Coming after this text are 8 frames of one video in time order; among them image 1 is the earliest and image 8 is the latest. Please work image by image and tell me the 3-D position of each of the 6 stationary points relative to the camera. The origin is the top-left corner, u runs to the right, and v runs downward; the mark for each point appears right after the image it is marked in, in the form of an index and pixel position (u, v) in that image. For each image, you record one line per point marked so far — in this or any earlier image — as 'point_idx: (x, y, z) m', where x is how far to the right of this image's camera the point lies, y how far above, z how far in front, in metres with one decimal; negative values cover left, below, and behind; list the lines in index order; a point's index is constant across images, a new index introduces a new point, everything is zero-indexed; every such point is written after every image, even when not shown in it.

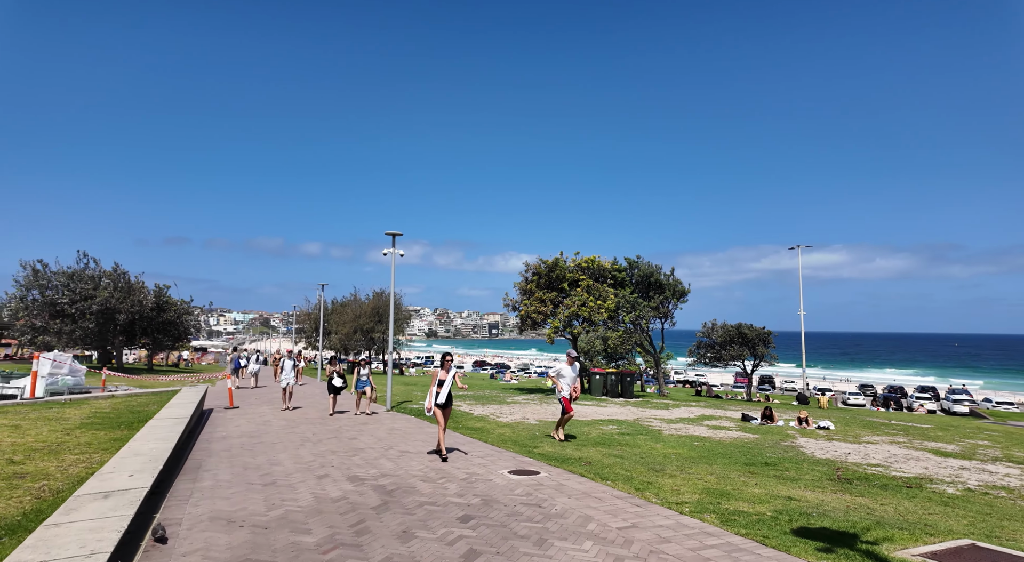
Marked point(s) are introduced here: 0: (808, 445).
0: (+5.5, -3.1, +11.8) m
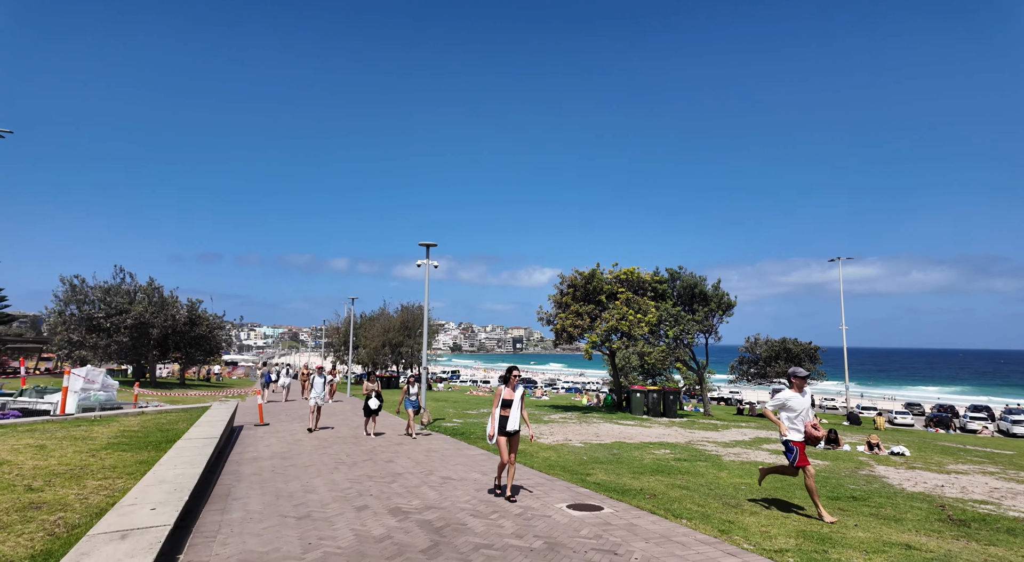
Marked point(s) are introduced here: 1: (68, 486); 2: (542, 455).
0: (+6.3, -3.3, +10.7) m
1: (-5.3, -2.5, +7.7) m
2: (+0.6, -3.4, +12.5) m
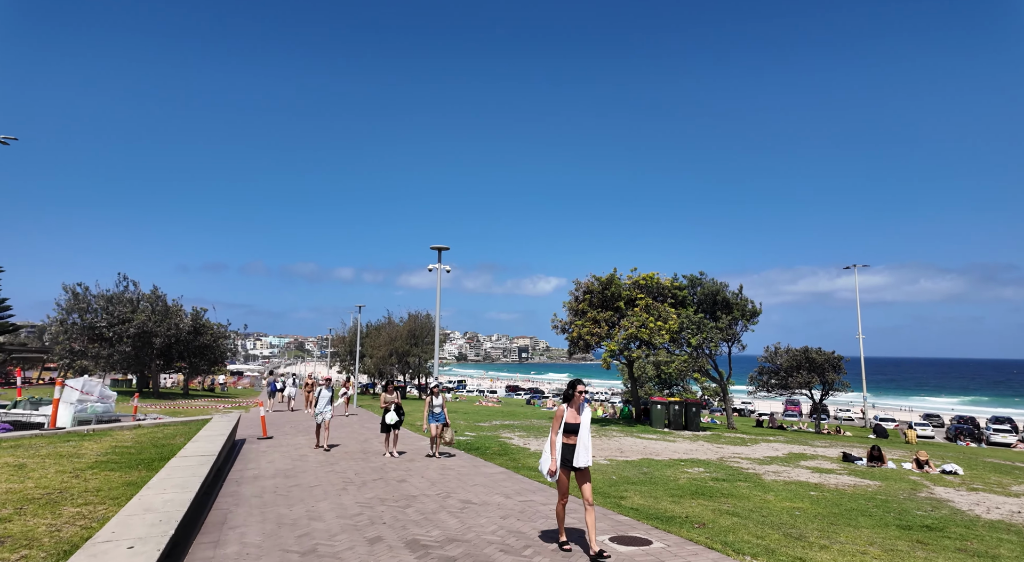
0: (+6.7, -3.3, +9.6) m
1: (-5.0, -2.5, +6.7) m
2: (+1.0, -3.5, +11.6) m
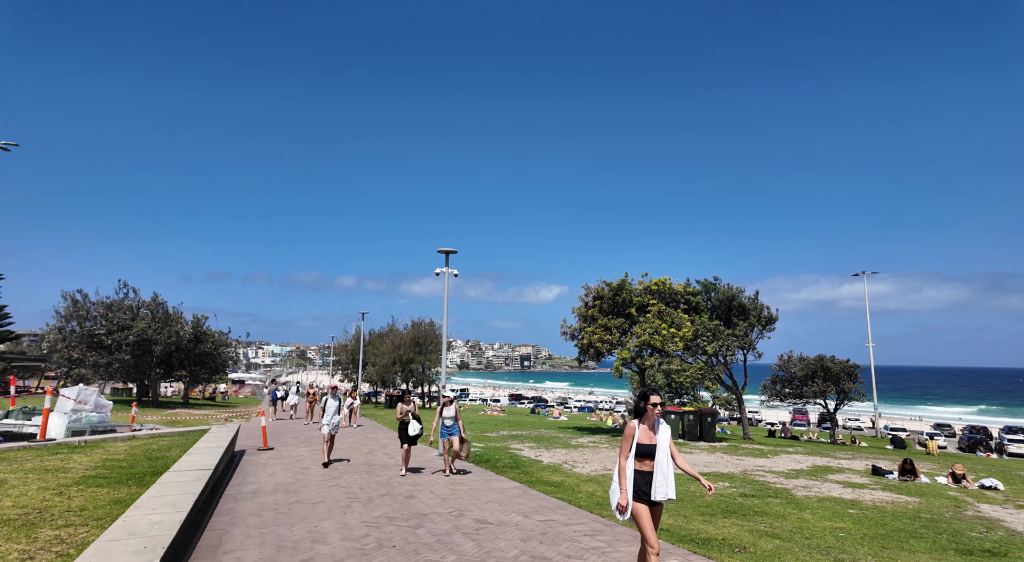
0: (+7.0, -3.3, +8.9) m
1: (-4.7, -2.5, +6.1) m
2: (+1.2, -3.6, +10.9) m
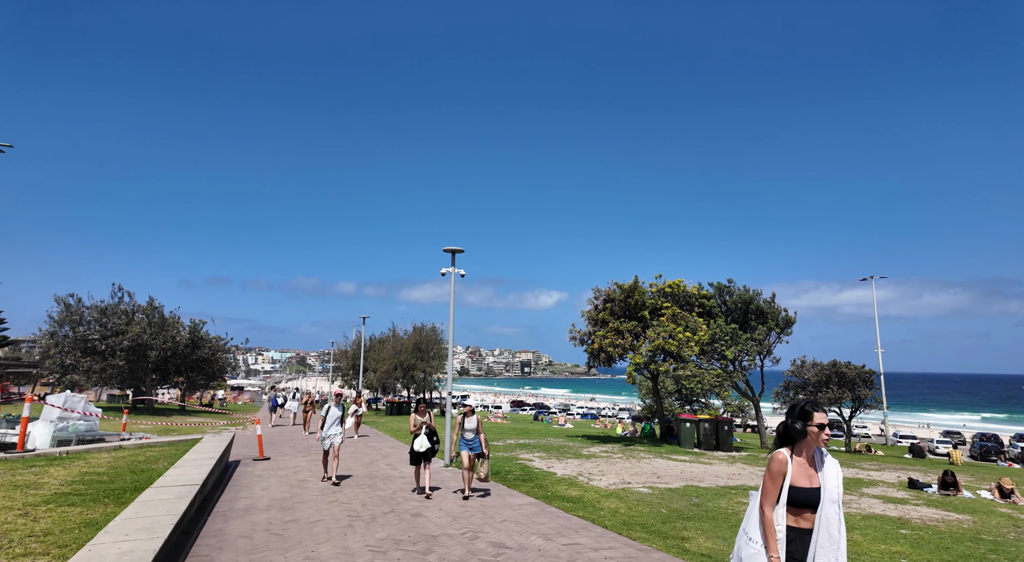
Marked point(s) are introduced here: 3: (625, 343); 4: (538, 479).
0: (+7.2, -3.3, +8.0) m
1: (-4.5, -2.4, +5.2) m
2: (+1.5, -3.5, +10.0) m
3: (+3.5, -1.9, +19.5) m
4: (+0.5, -3.8, +12.2) m
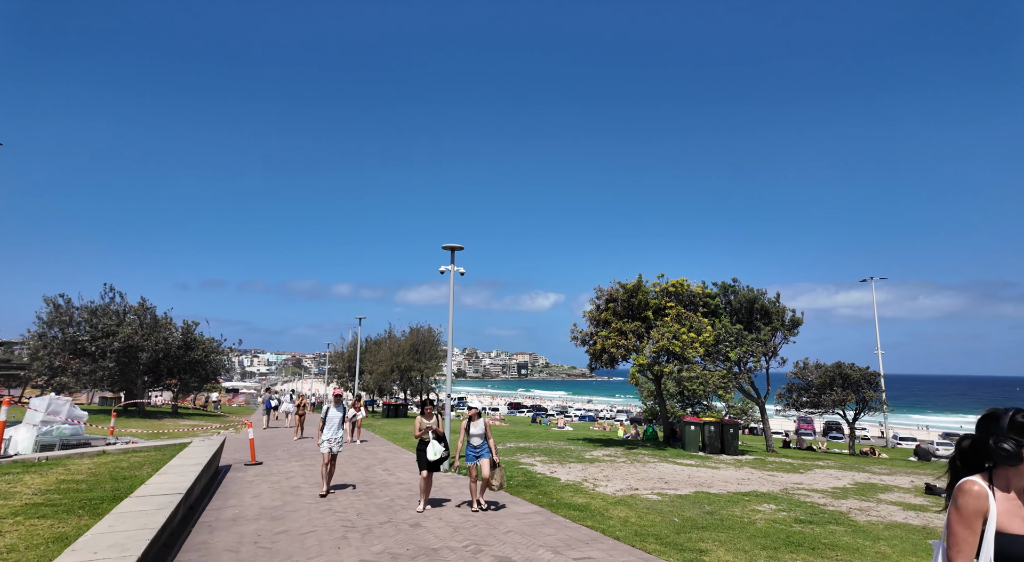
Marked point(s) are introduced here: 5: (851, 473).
0: (+7.3, -3.2, +7.5) m
1: (-4.4, -2.3, +4.6) m
2: (+1.5, -3.5, +9.4) m
3: (+3.5, -1.9, +19.0) m
4: (+0.5, -3.8, +11.7) m
5: (+8.2, -4.7, +15.6) m
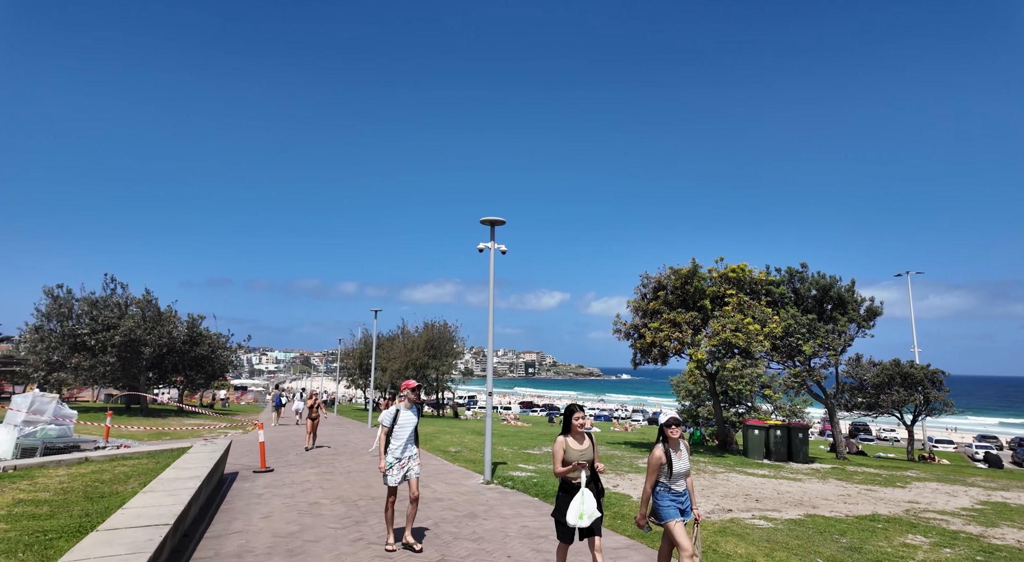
0: (+8.2, -2.9, +5.3) m
1: (-3.5, -1.9, +2.5) m
2: (+2.5, -3.1, +7.3) m
3: (+4.6, -1.5, +16.8) m
4: (+1.5, -3.4, +9.6) m
5: (+9.3, -4.3, +13.3) m
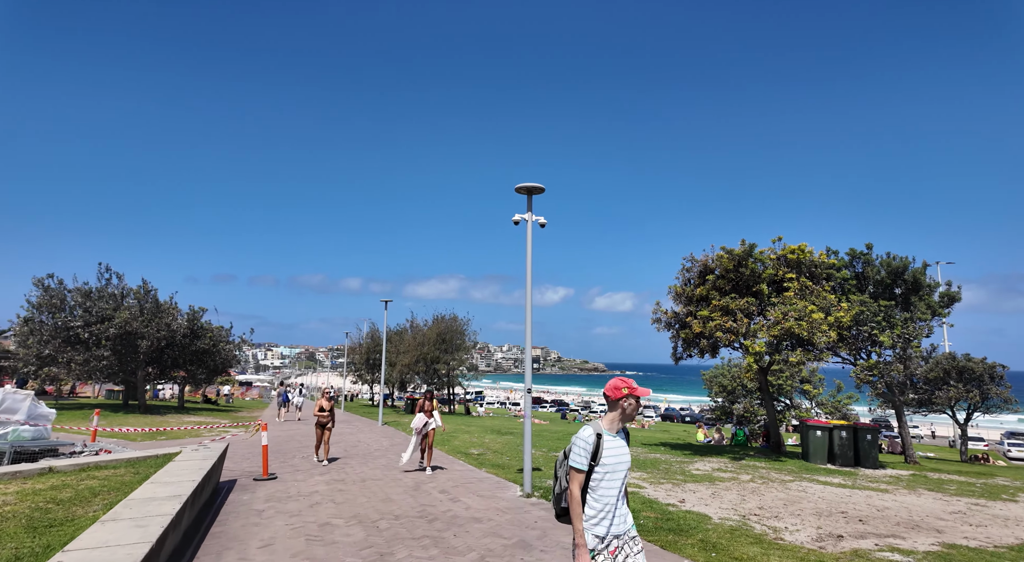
0: (+8.9, -2.5, +3.4) m
1: (-2.8, -1.6, +0.7) m
2: (+3.2, -2.7, +5.4) m
3: (+5.3, -1.0, +14.9) m
4: (+2.2, -3.0, +7.7) m
5: (+10.0, -3.9, +11.4) m
